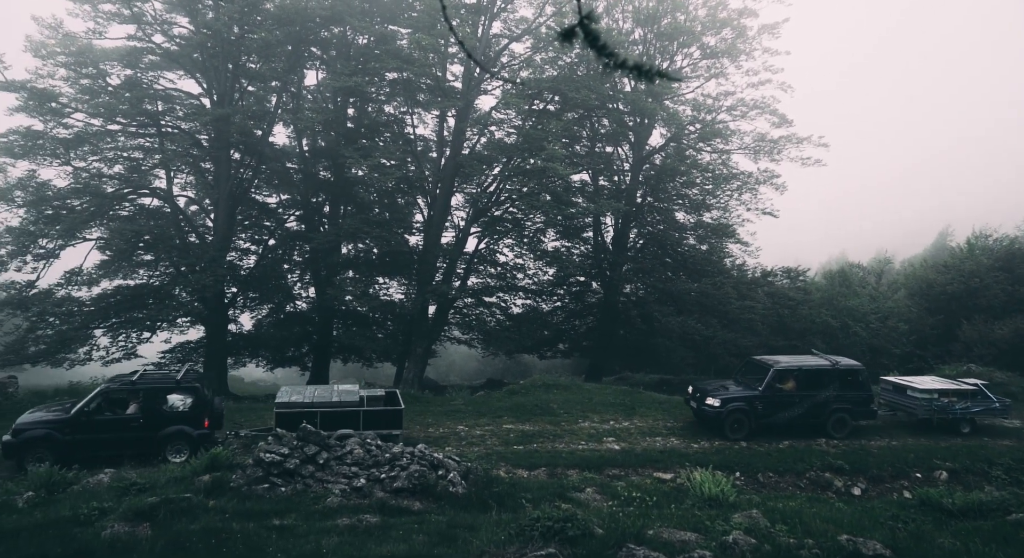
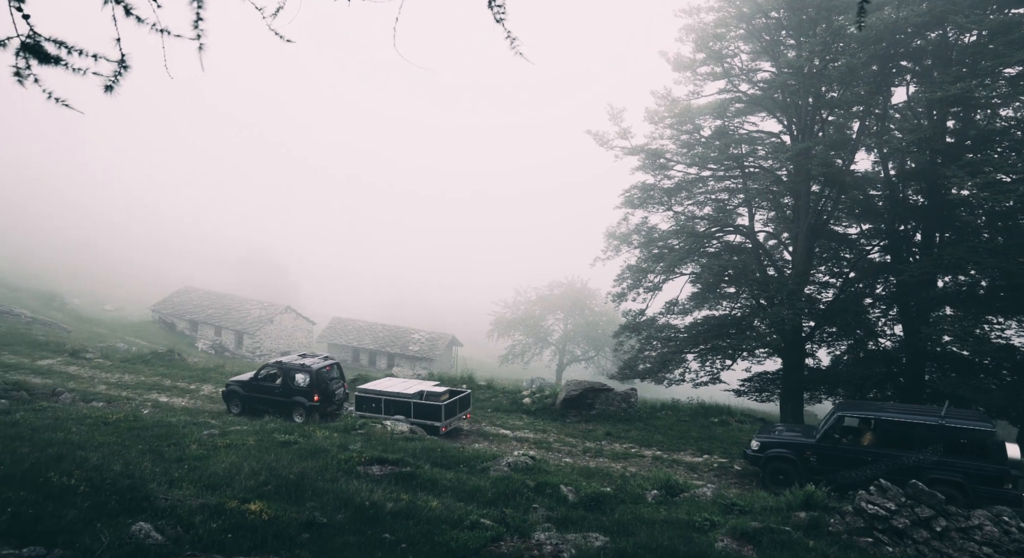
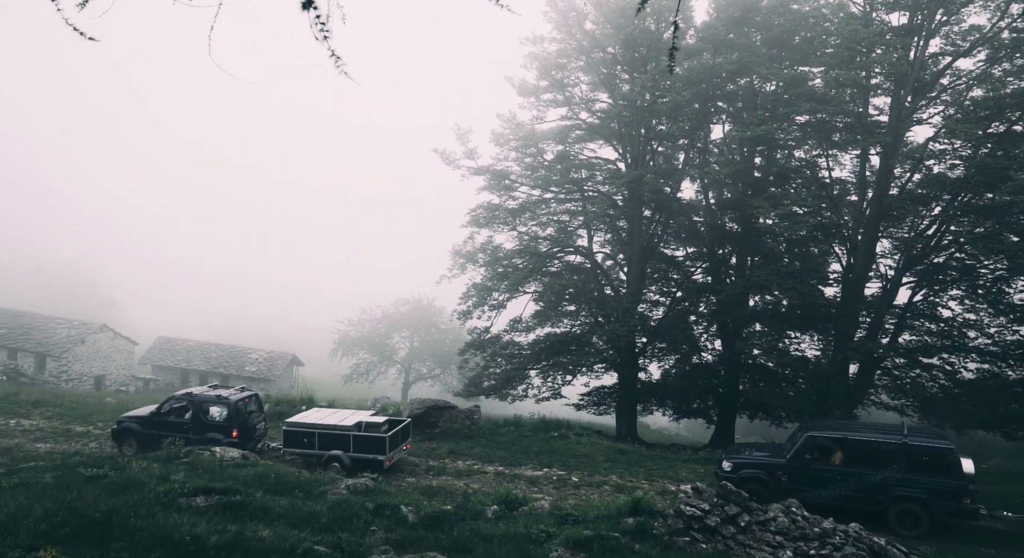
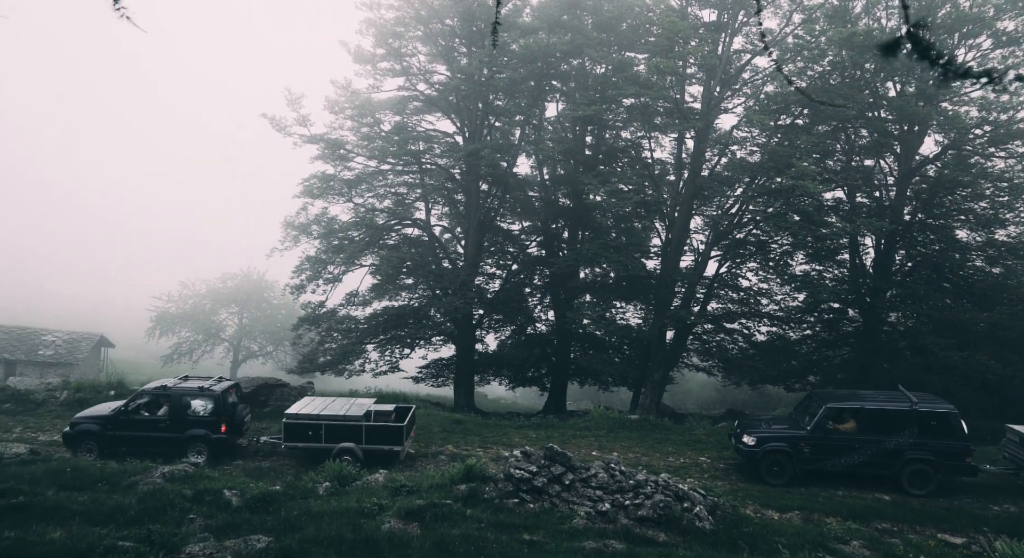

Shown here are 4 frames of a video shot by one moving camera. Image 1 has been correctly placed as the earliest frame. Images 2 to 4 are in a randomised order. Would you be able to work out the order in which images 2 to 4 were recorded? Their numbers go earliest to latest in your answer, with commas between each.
4, 3, 2
